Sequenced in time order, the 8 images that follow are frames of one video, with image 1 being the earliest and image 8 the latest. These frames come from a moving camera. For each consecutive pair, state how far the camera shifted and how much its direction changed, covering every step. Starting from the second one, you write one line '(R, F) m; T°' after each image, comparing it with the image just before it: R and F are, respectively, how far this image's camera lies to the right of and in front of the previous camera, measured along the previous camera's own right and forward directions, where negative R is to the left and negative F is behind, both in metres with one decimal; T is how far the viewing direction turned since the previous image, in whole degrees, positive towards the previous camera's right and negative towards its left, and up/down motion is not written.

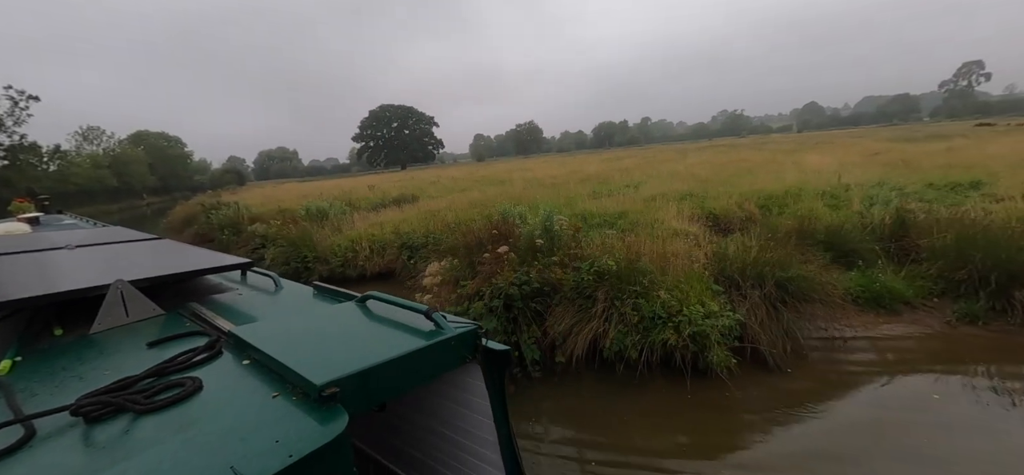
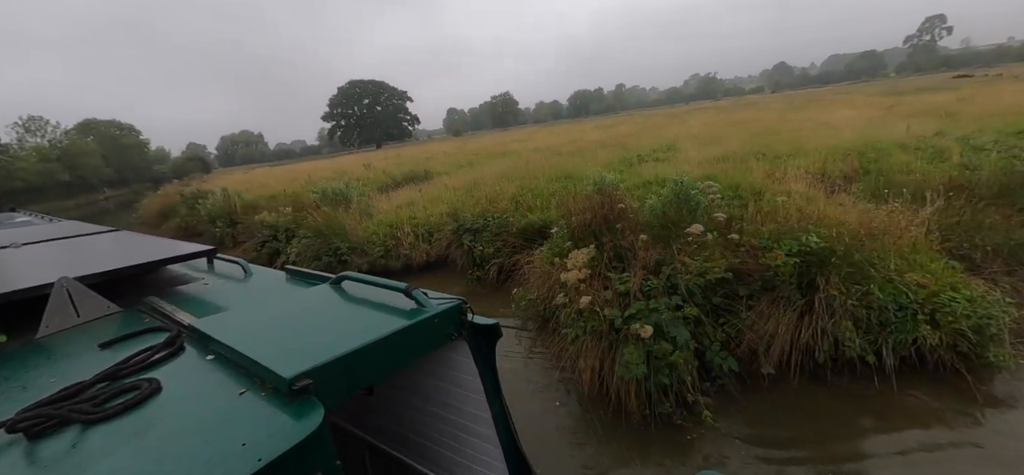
(-1.2, +0.9) m; +3°
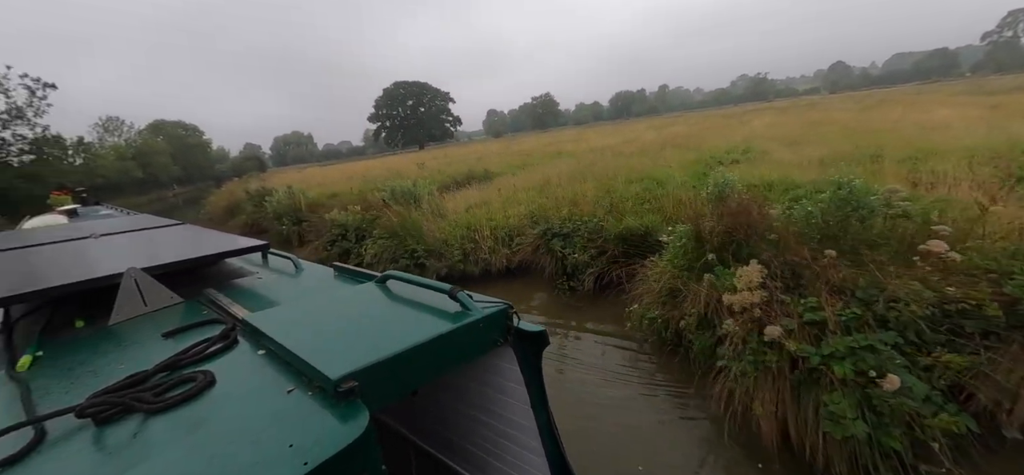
(-0.6, +0.4) m; -5°
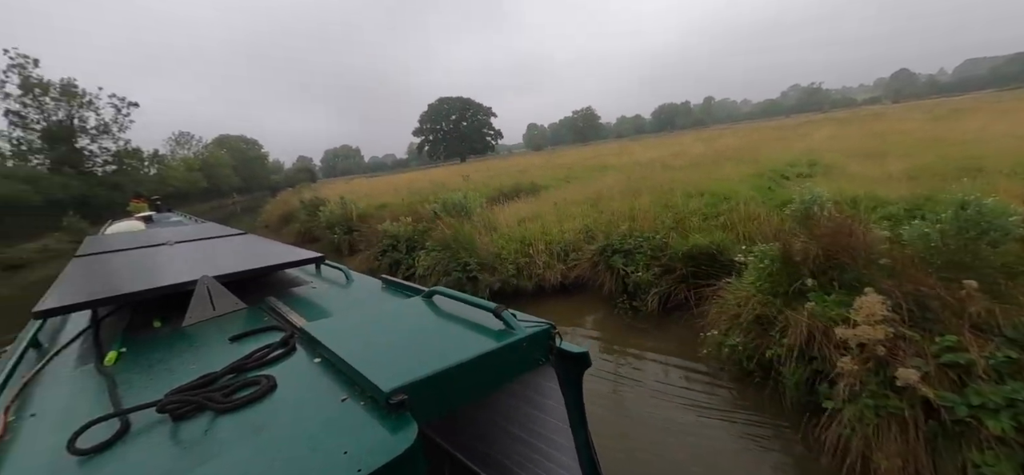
(-0.2, +0.1) m; -5°
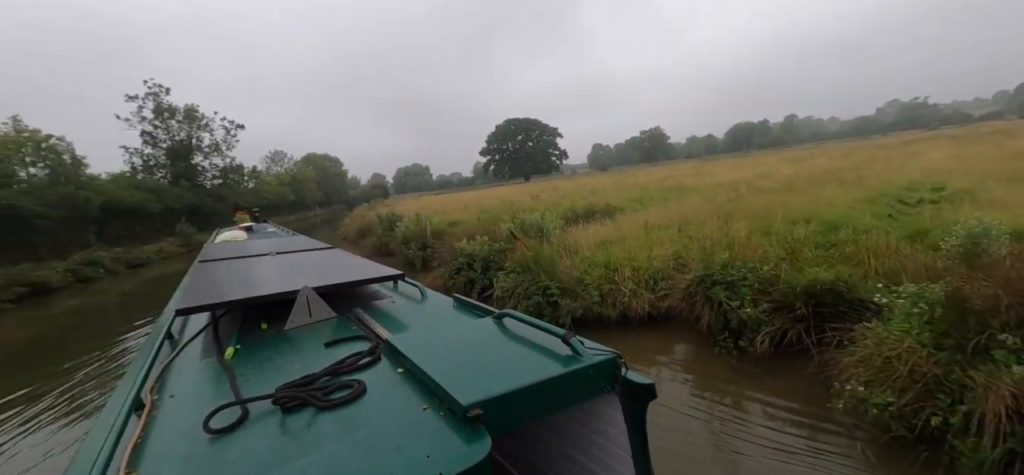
(-0.2, +0.2) m; -9°
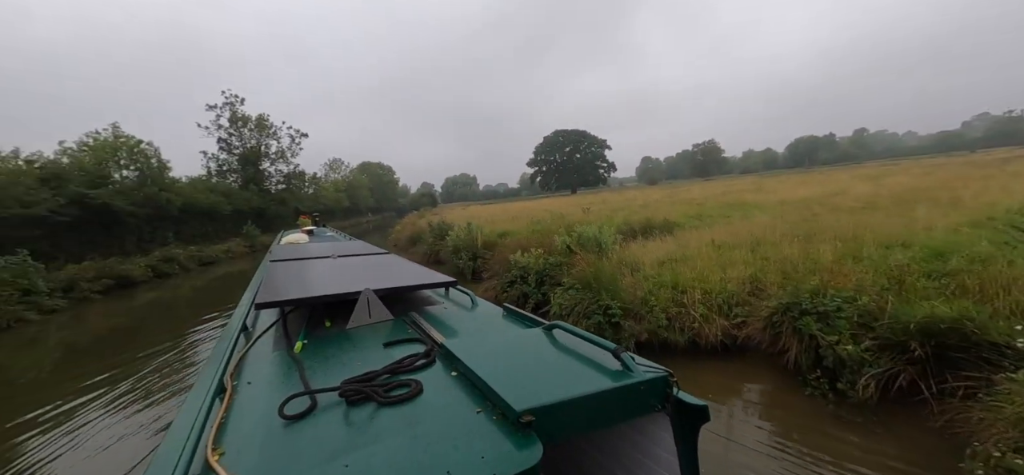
(-0.2, +0.2) m; -6°
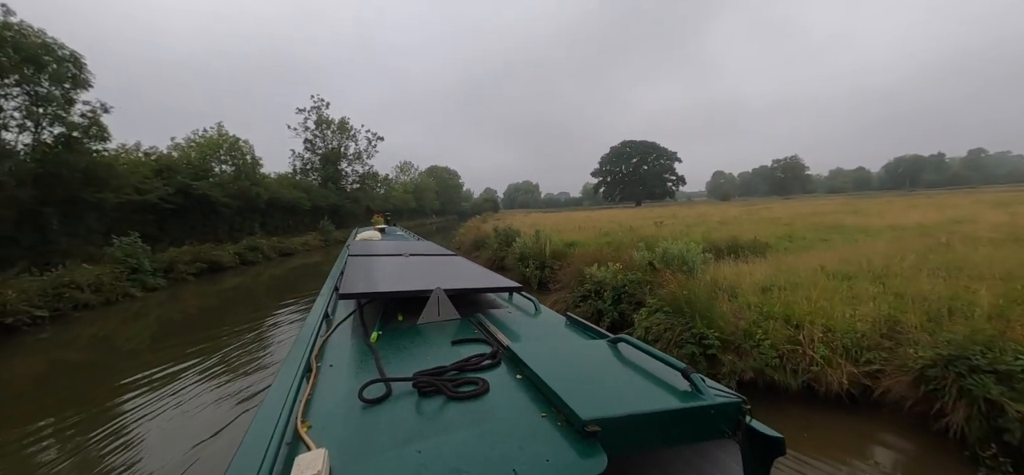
(-0.2, +0.3) m; -8°
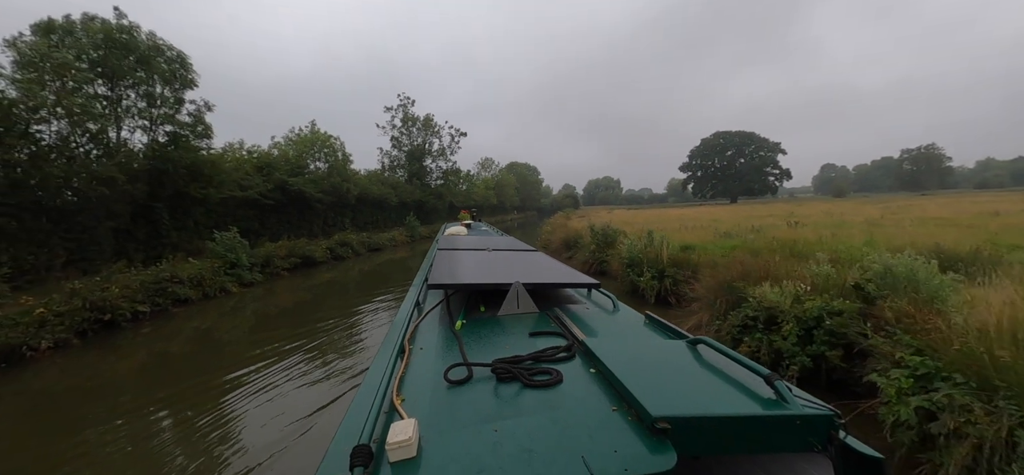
(-0.5, +1.0) m; -11°
